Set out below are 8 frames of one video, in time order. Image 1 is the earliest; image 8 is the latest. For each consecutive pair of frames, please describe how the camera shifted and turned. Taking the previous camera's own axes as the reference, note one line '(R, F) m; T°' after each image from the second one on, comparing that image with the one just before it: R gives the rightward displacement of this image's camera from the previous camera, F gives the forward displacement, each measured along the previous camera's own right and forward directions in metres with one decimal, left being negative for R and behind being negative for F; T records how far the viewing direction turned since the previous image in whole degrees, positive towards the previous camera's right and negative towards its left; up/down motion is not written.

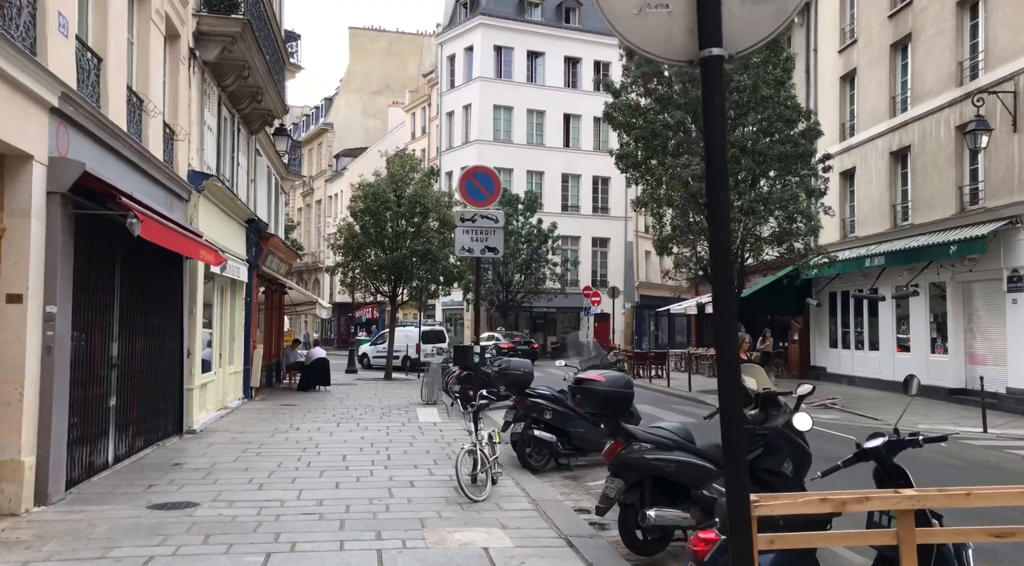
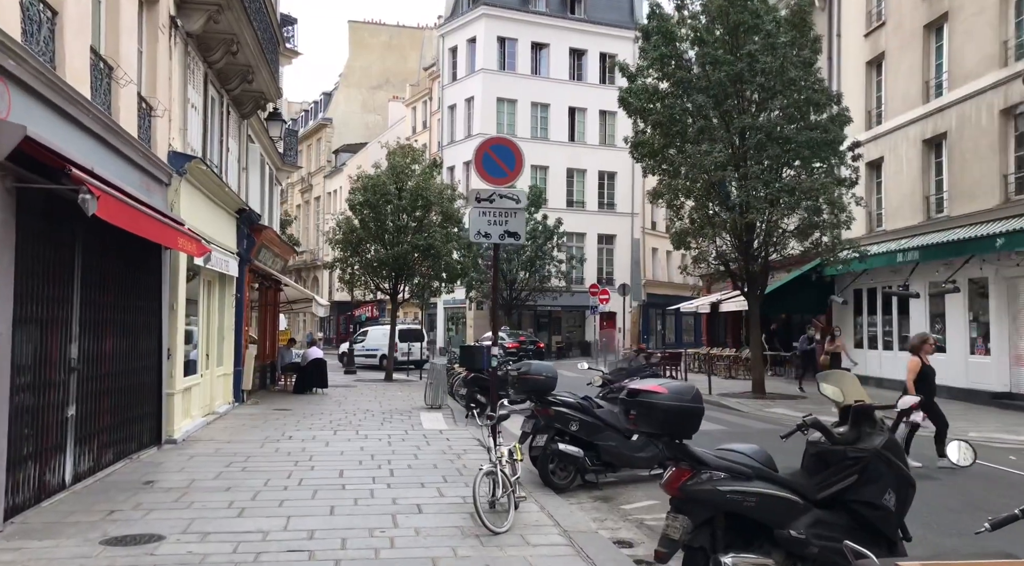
(-0.2, +1.2) m; 0°
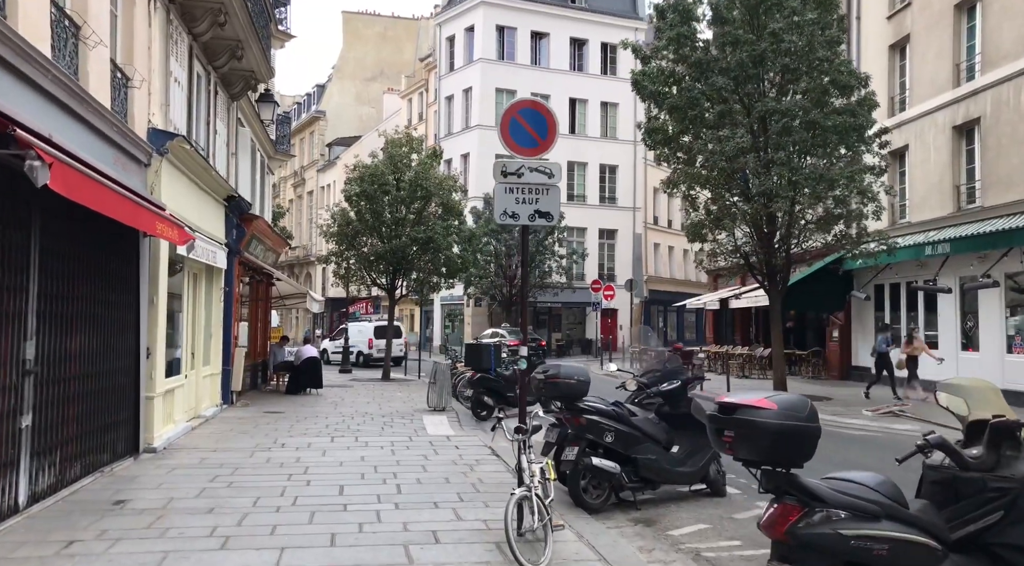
(-0.3, +1.1) m; 0°
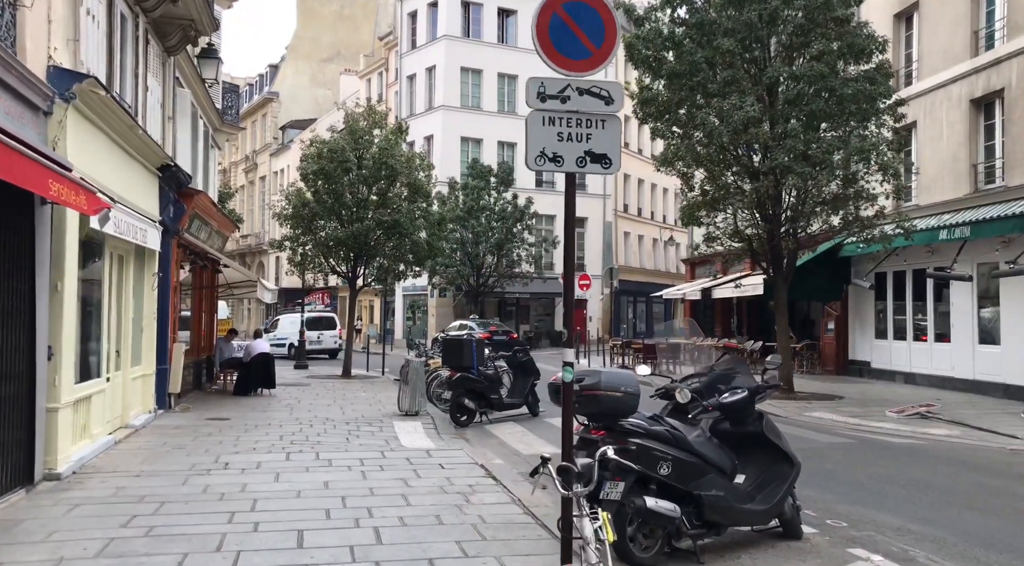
(-0.4, +2.0) m; +3°
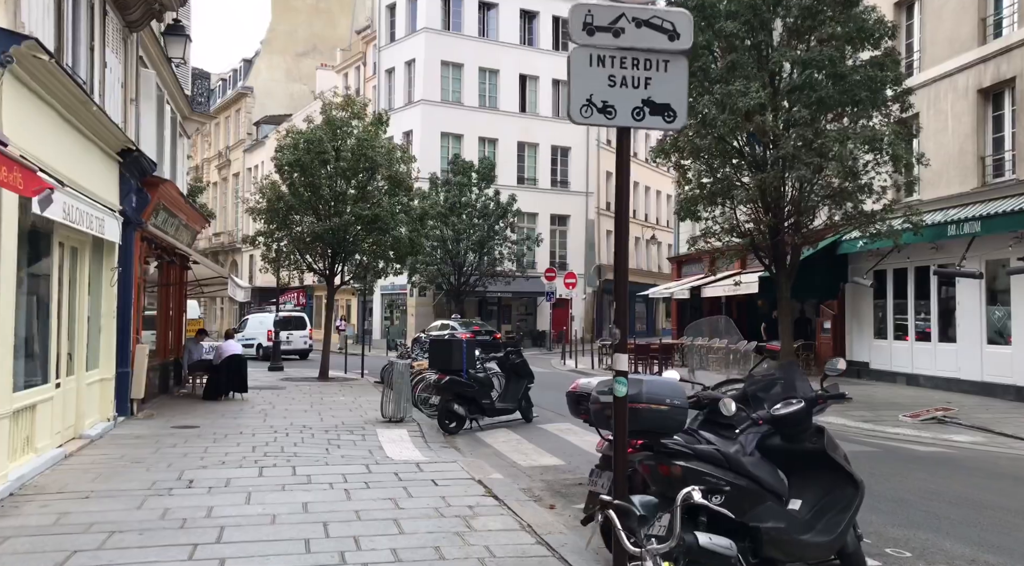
(-0.3, +1.0) m; +2°
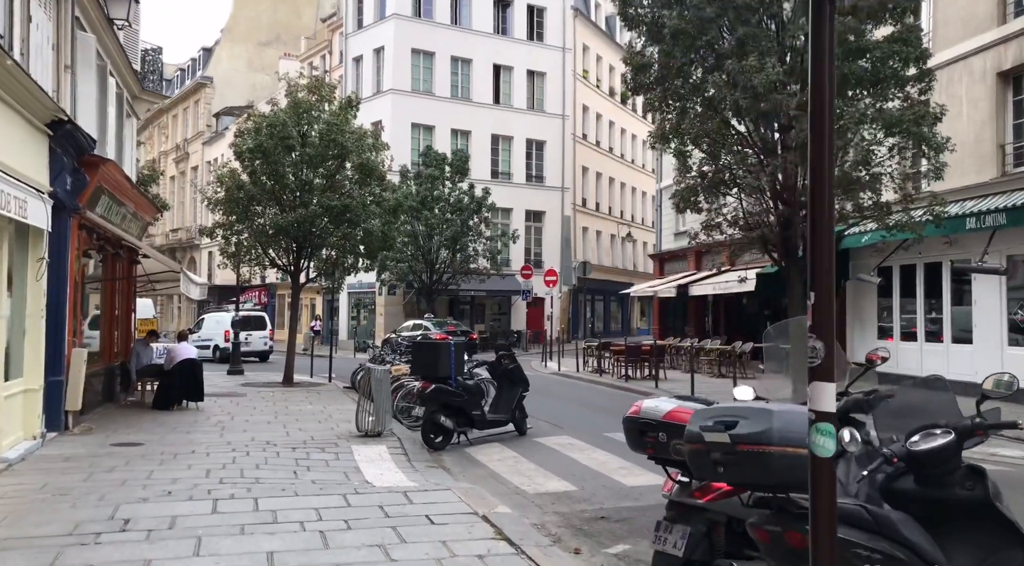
(-0.4, +1.4) m; +2°
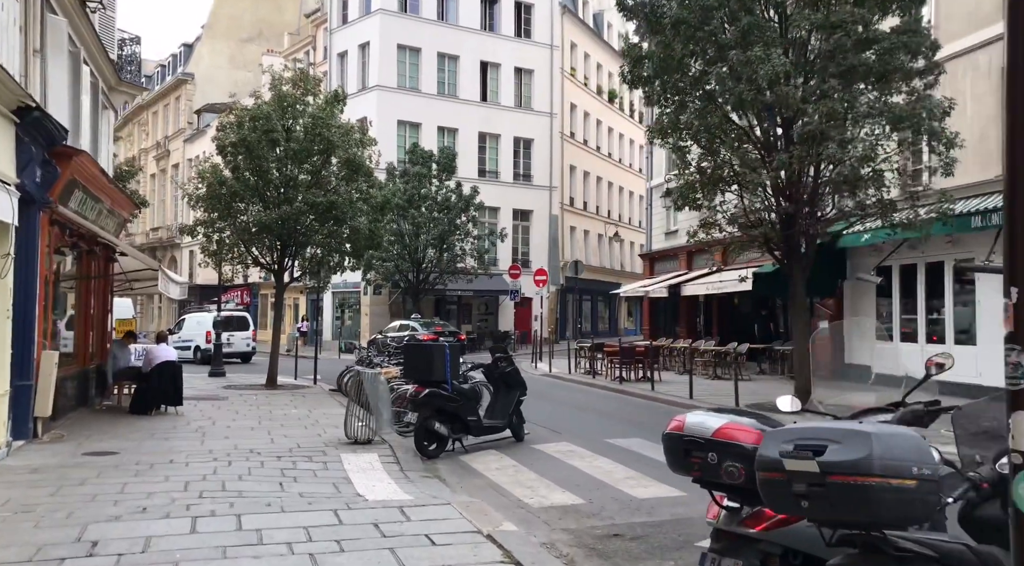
(-0.2, +0.5) m; +1°
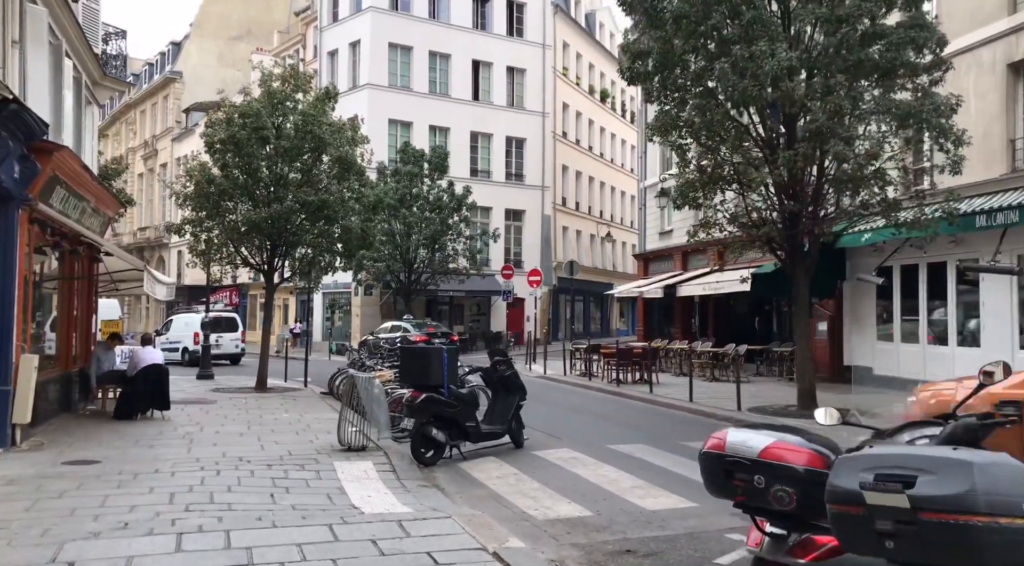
(-0.1, +0.4) m; +1°
